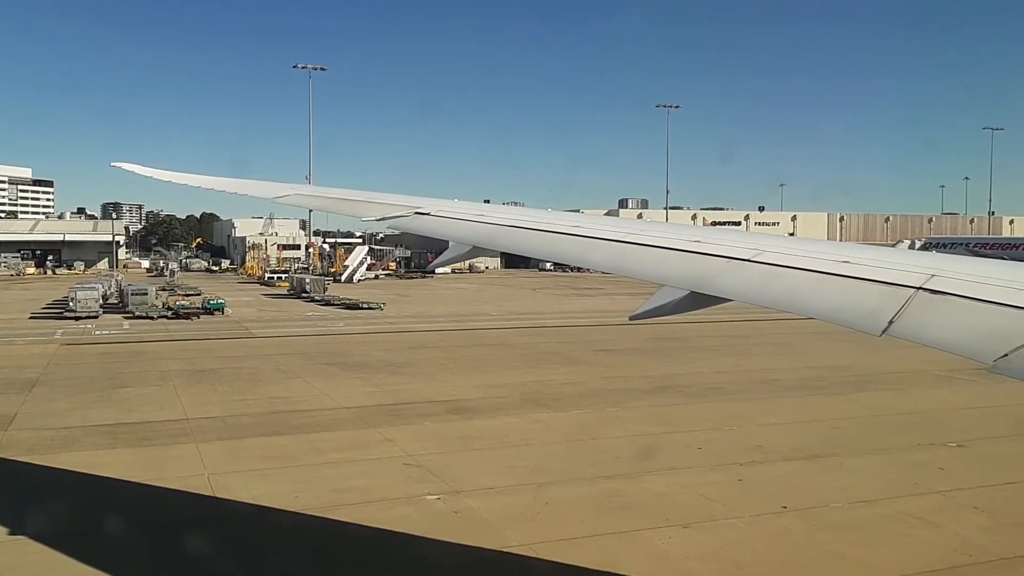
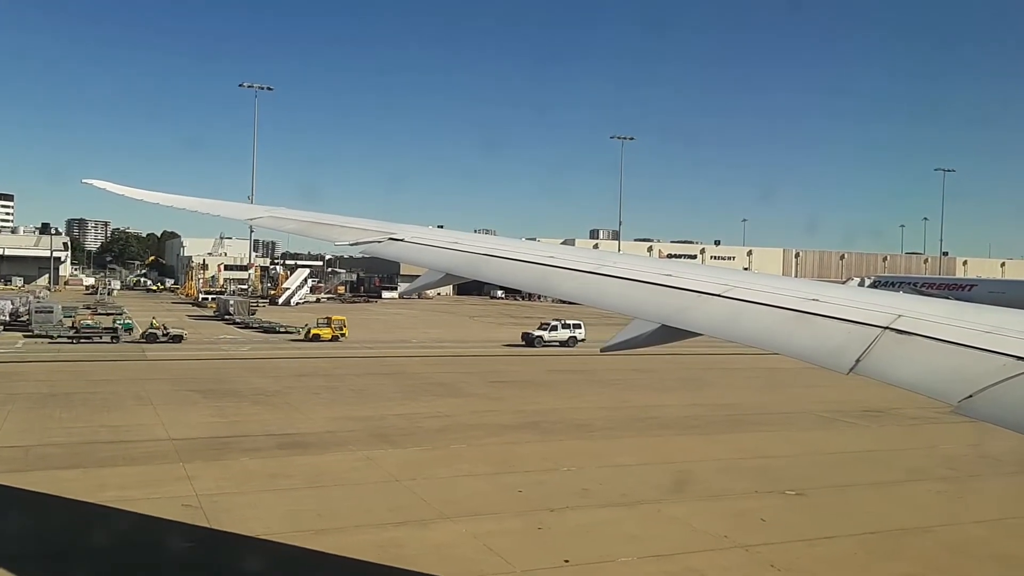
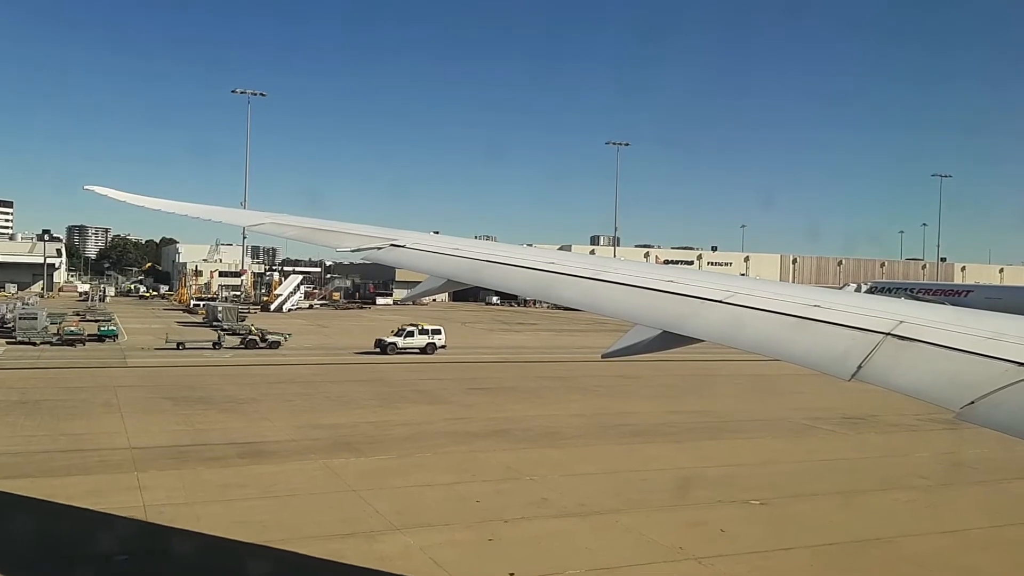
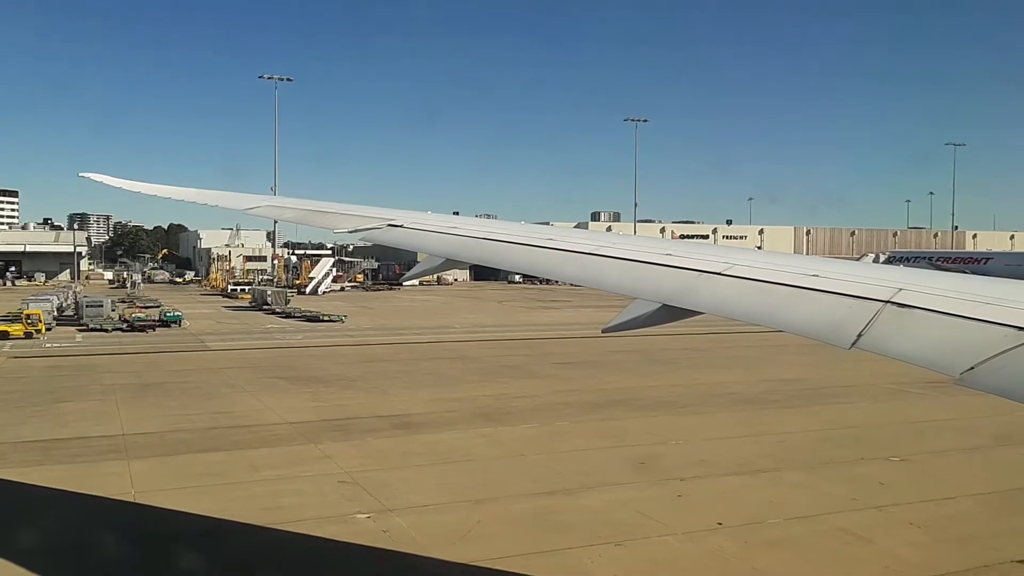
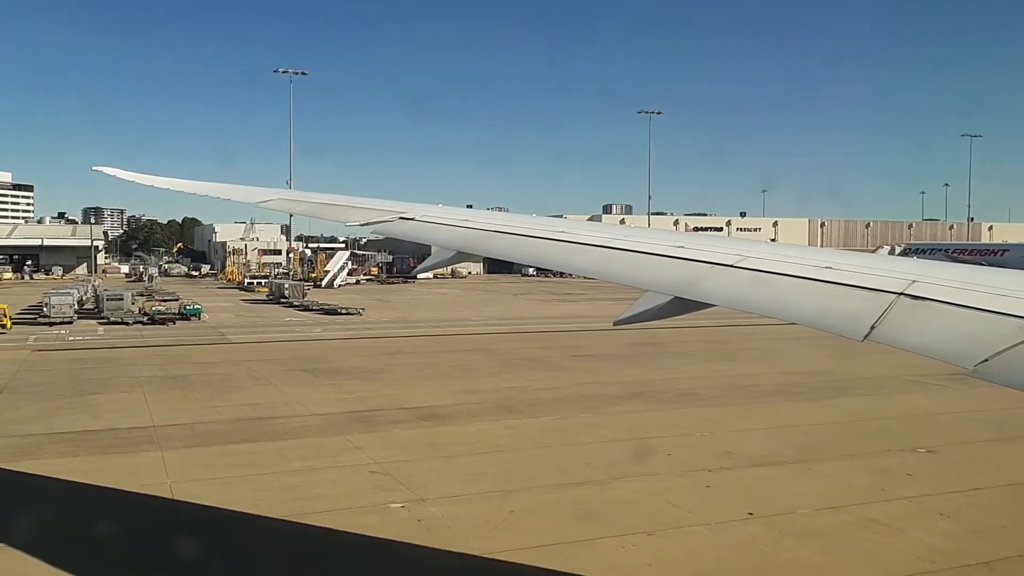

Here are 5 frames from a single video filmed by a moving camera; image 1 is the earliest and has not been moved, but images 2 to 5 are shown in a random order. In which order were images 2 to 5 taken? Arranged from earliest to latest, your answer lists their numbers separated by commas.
5, 4, 2, 3
